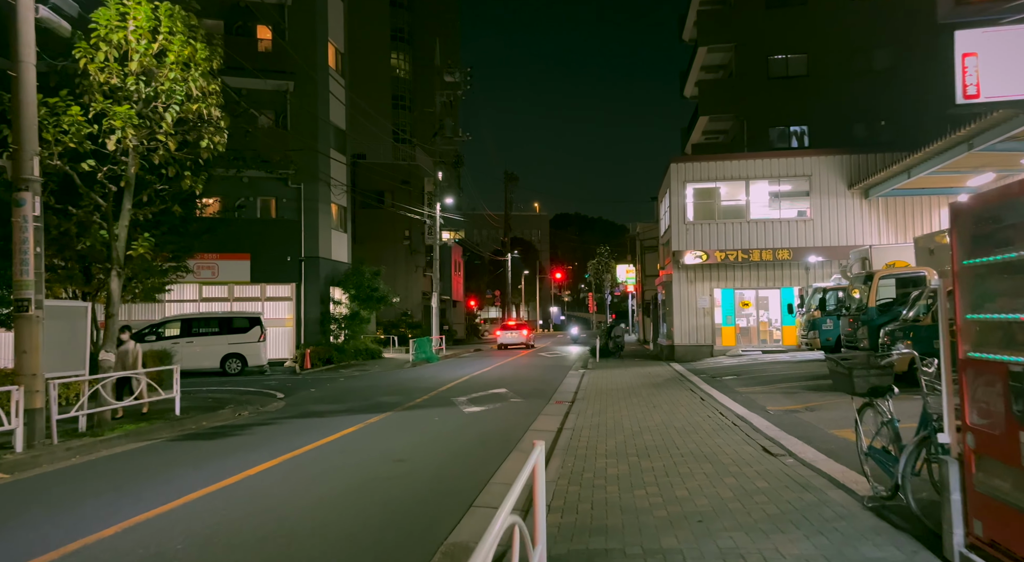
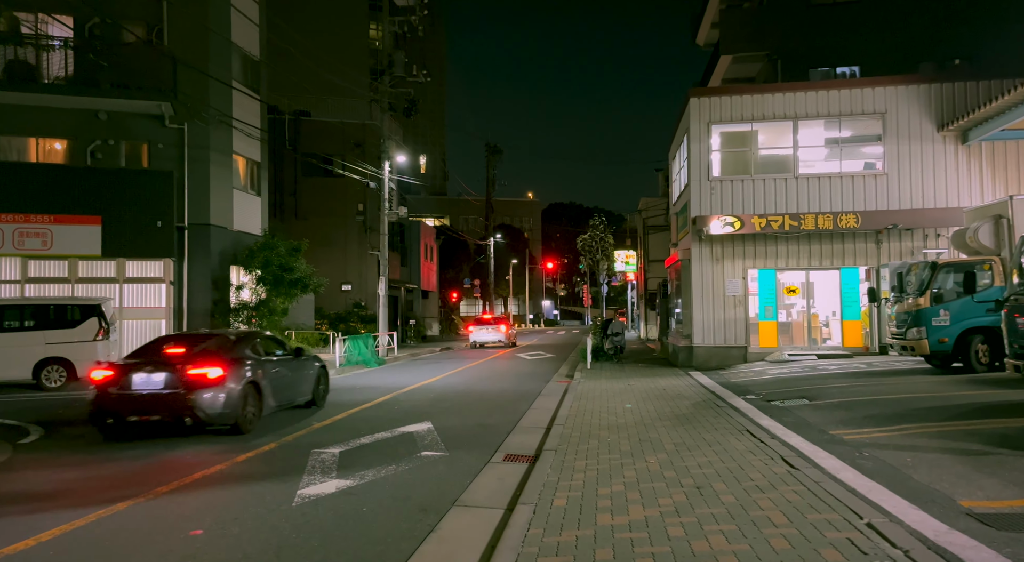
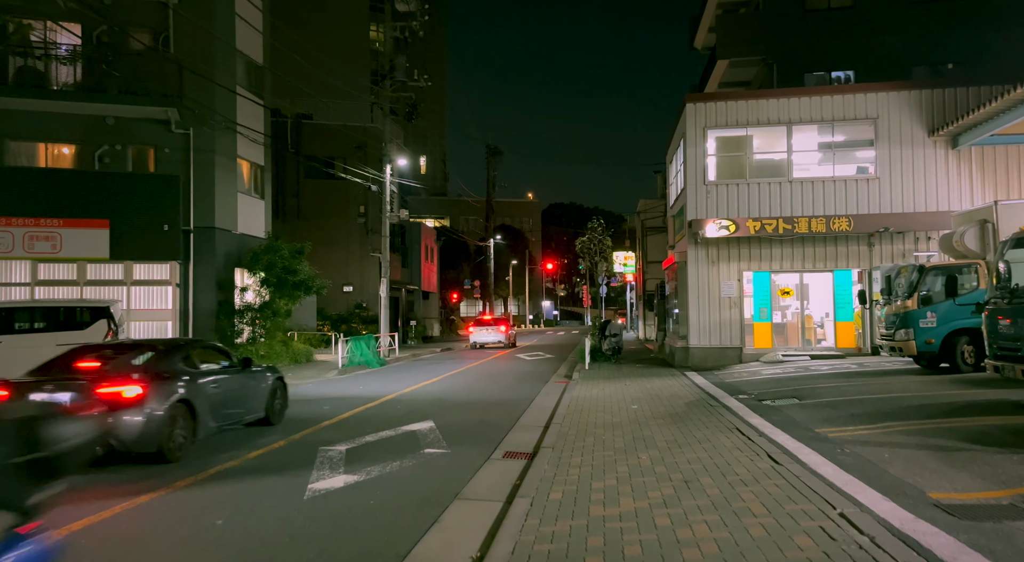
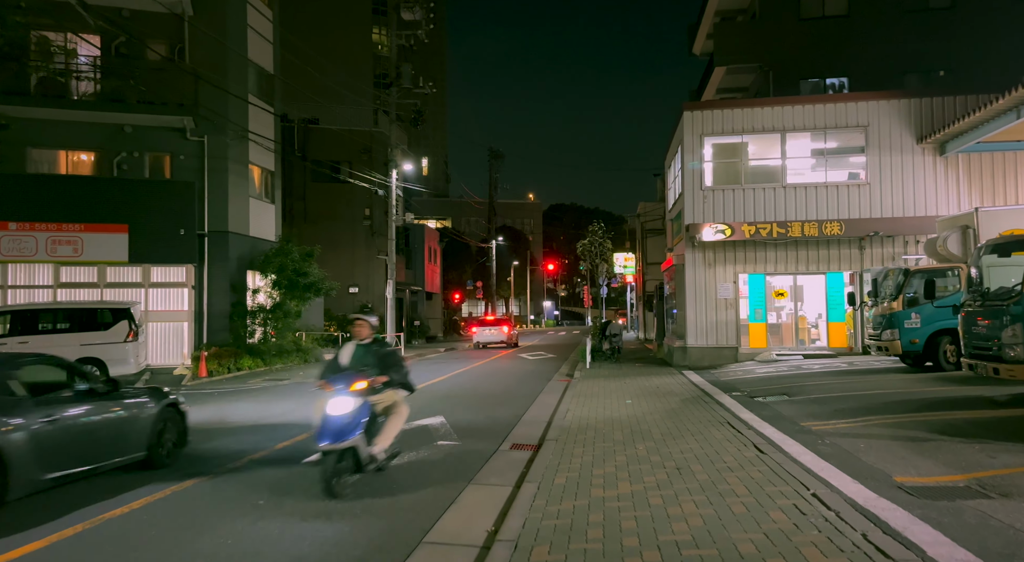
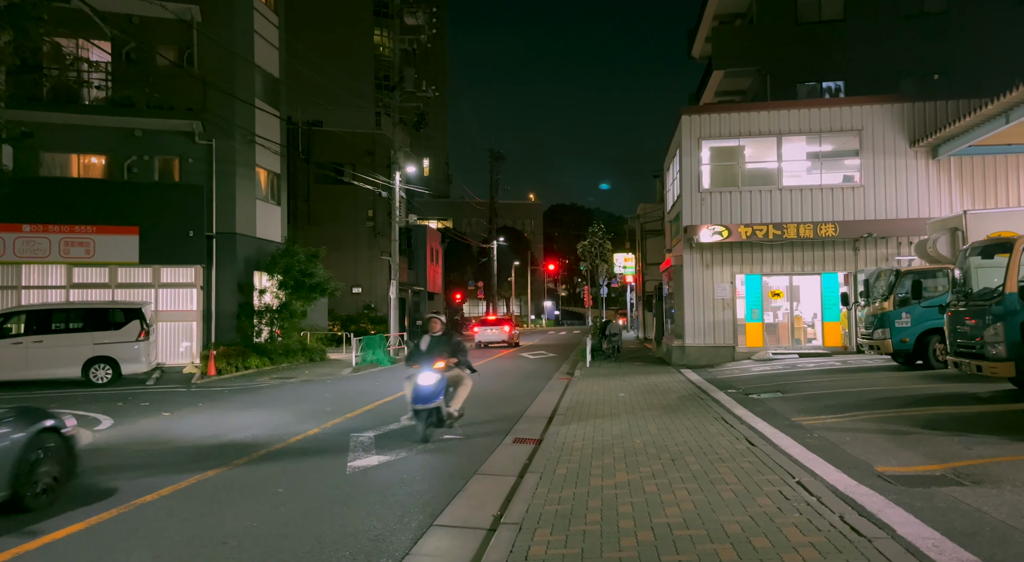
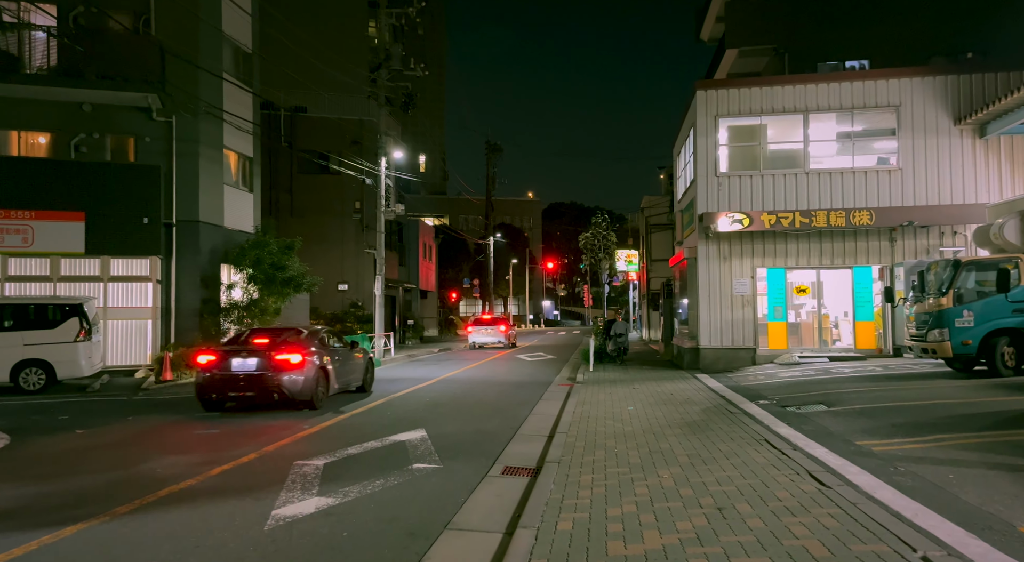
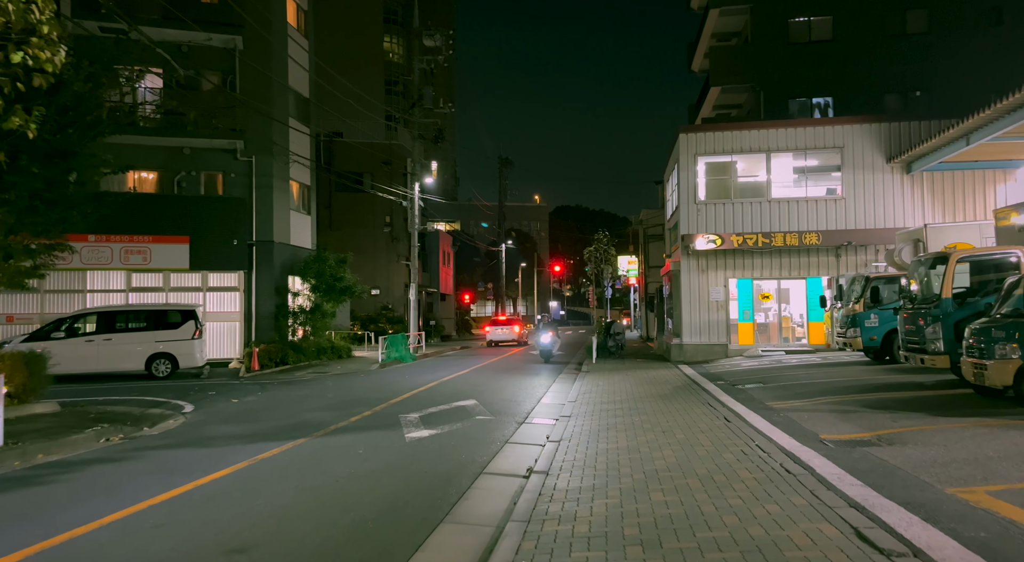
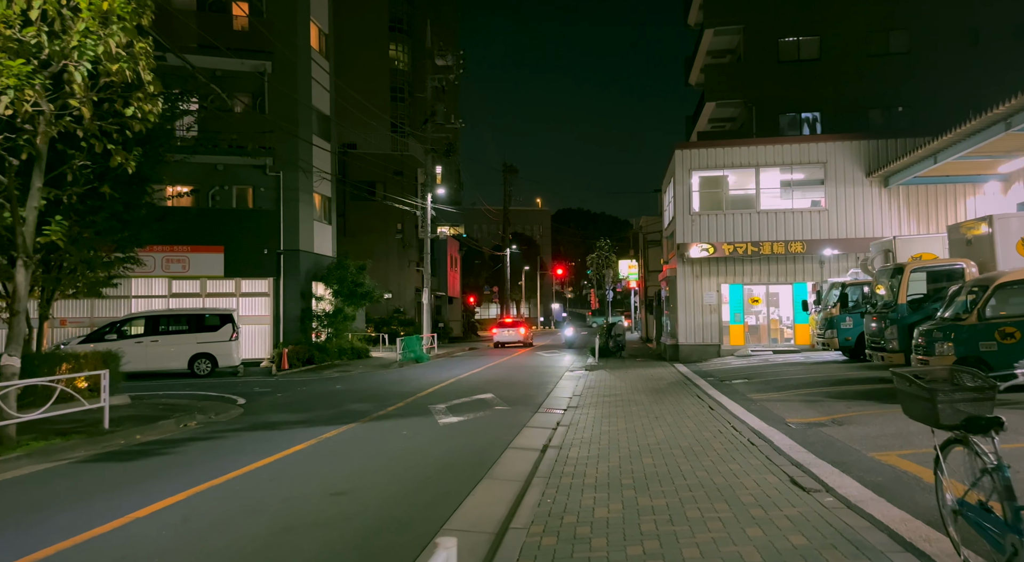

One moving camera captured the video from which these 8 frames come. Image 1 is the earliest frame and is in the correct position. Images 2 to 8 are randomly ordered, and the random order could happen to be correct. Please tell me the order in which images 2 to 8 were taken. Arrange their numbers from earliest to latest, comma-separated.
8, 7, 5, 4, 3, 2, 6
